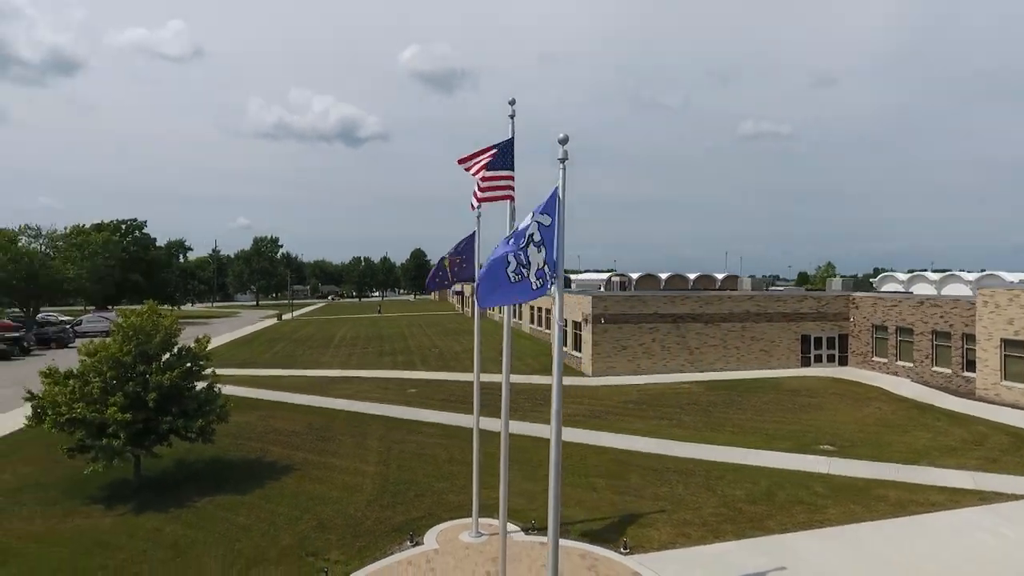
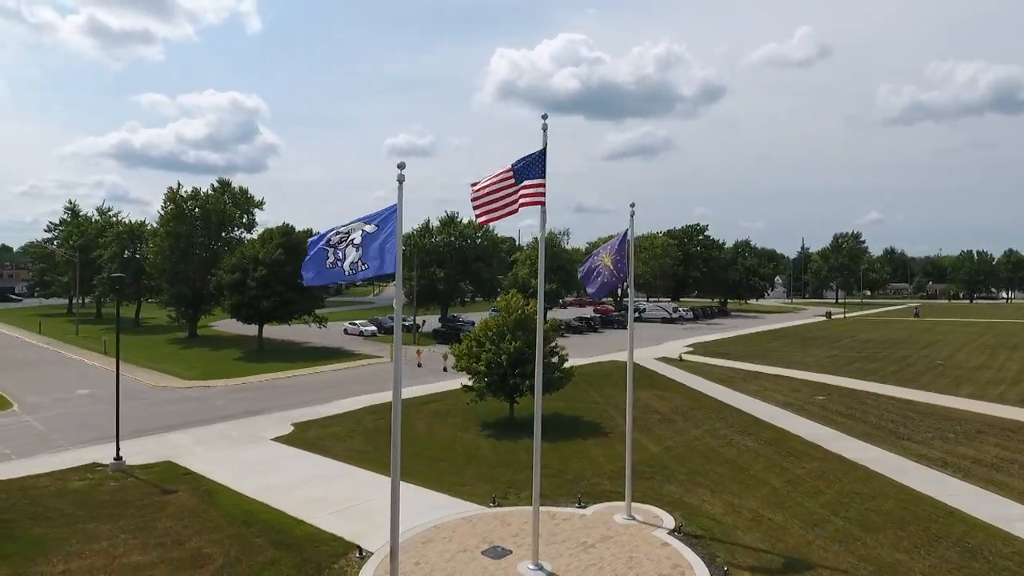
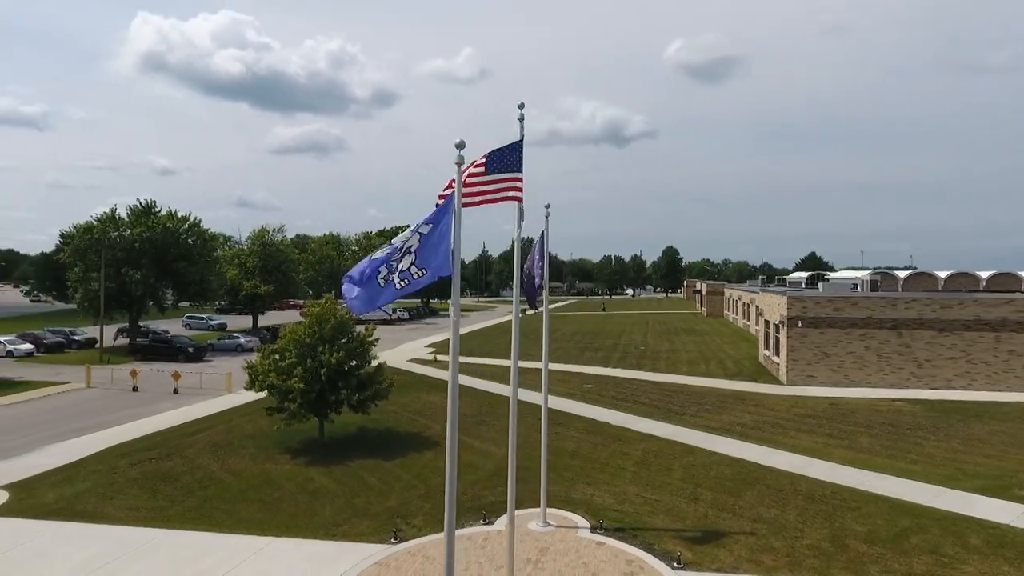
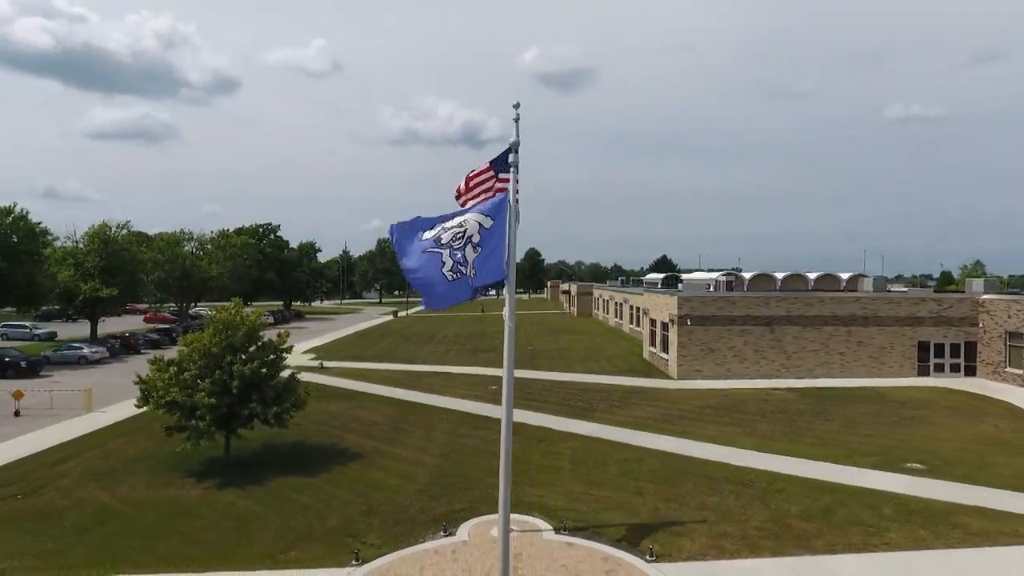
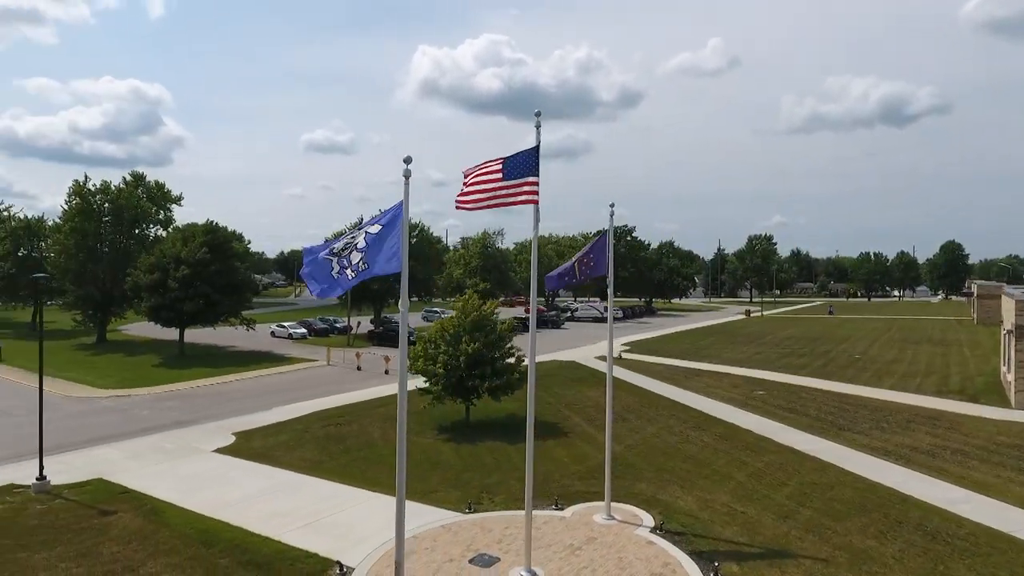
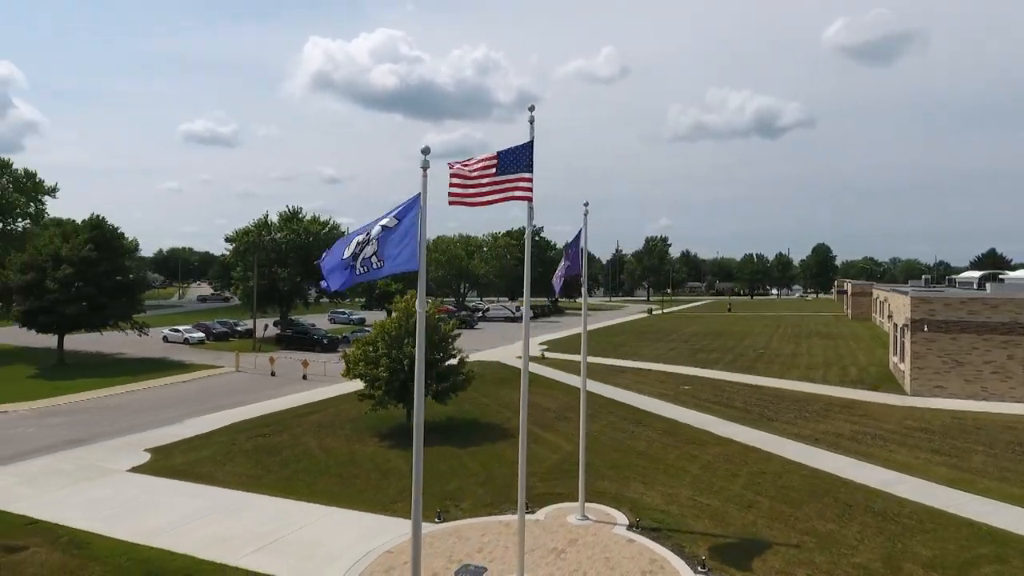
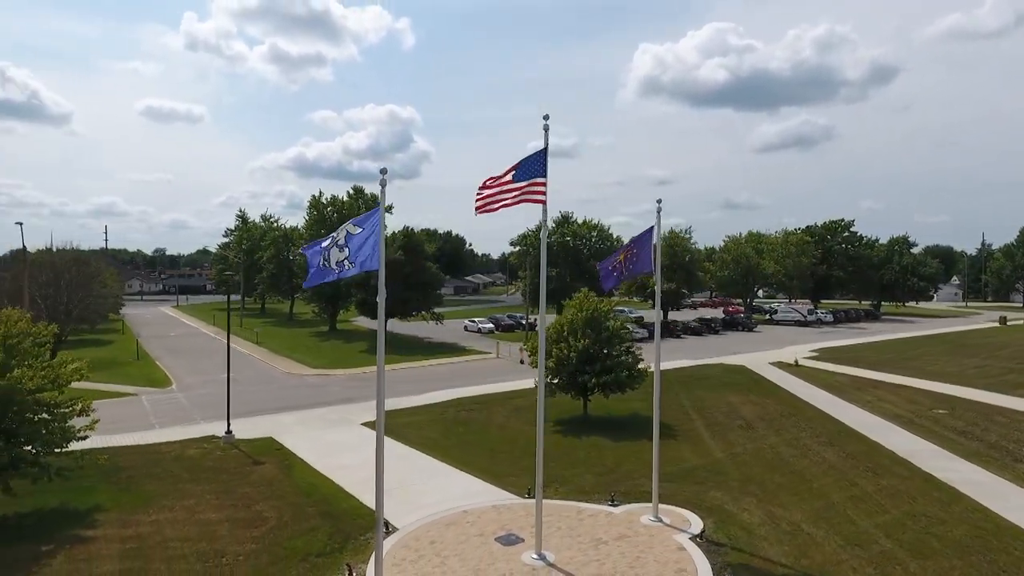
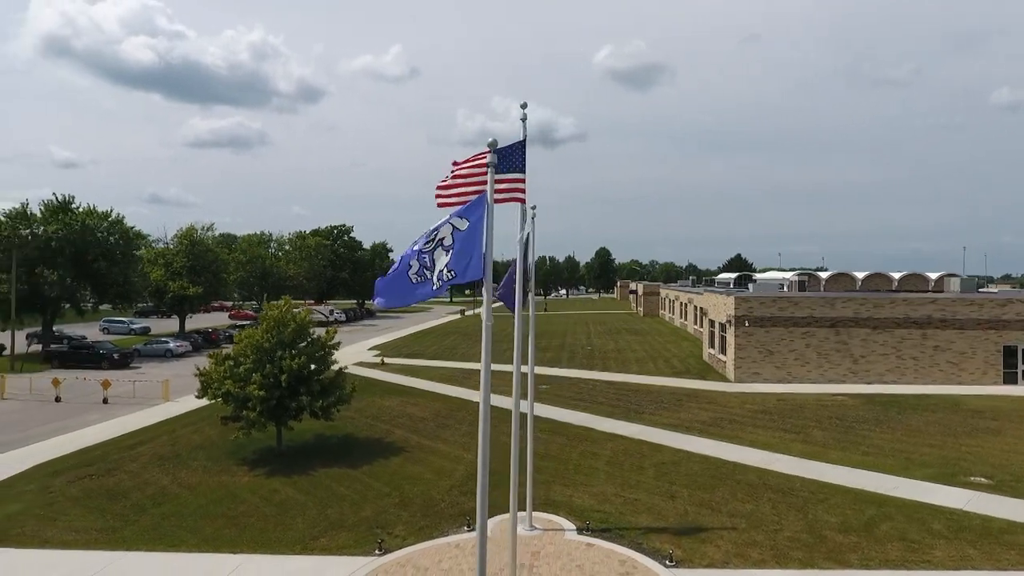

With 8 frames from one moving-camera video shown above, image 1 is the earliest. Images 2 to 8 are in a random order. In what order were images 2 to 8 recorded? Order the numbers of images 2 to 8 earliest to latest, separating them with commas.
4, 8, 3, 6, 5, 2, 7
